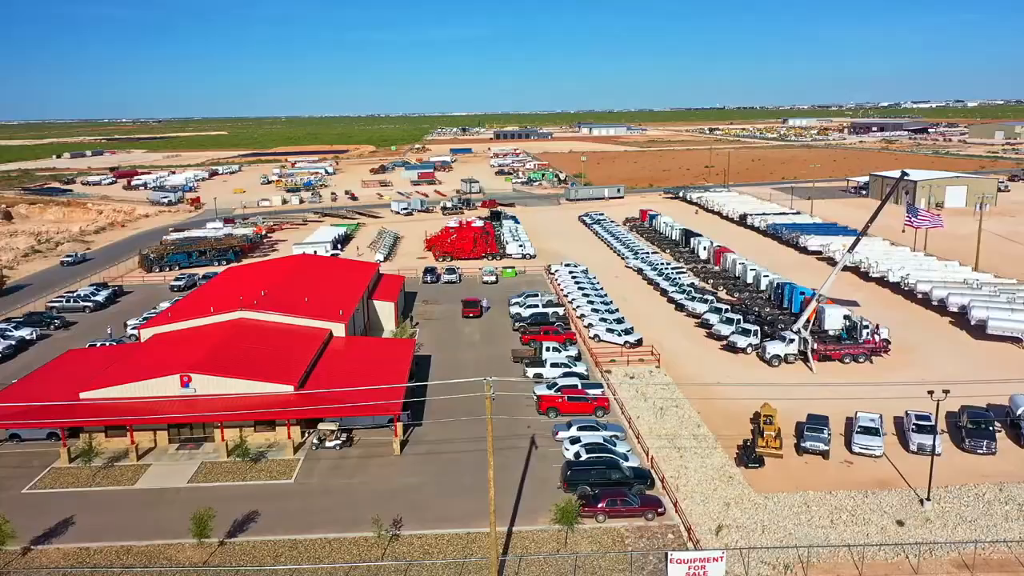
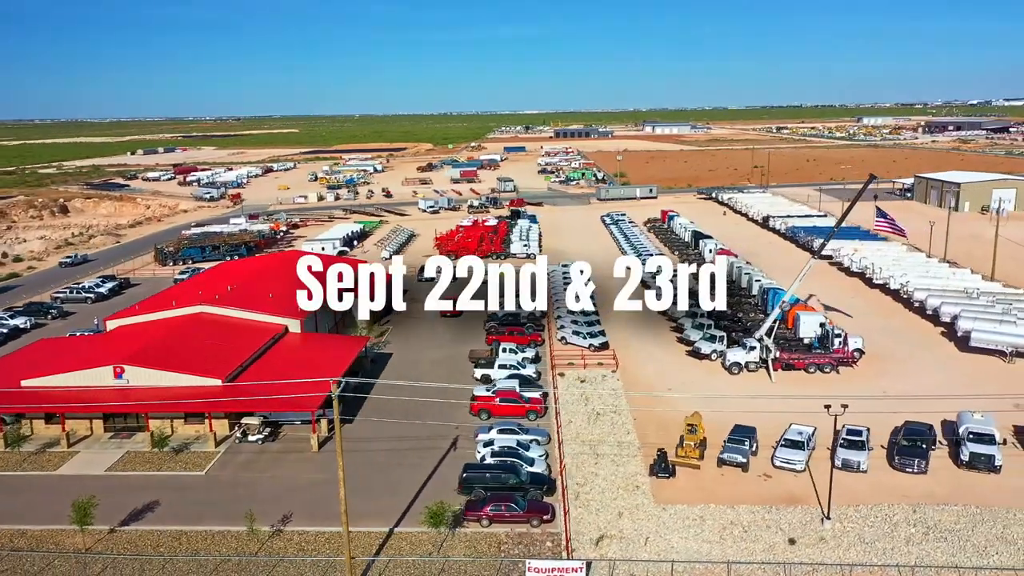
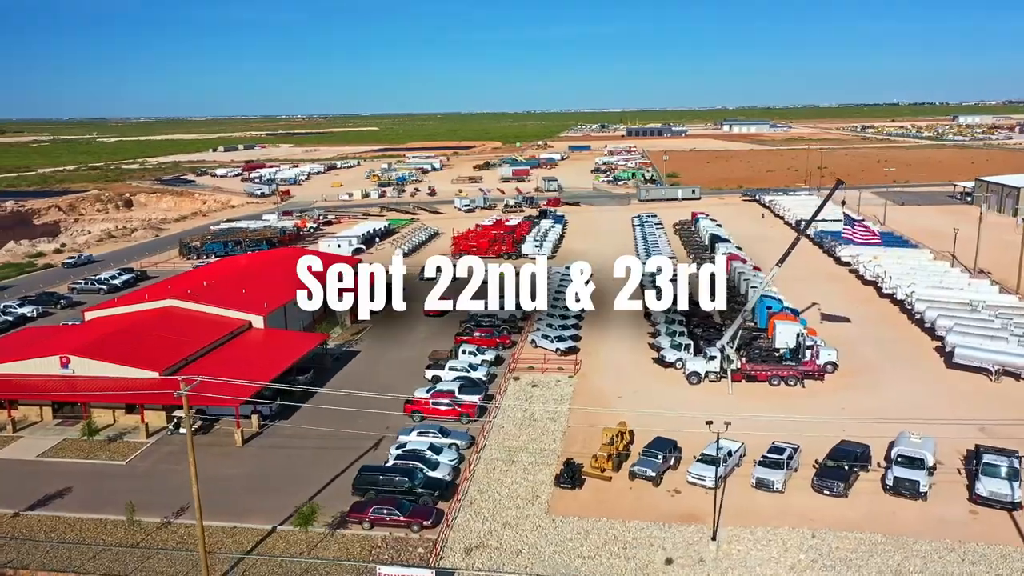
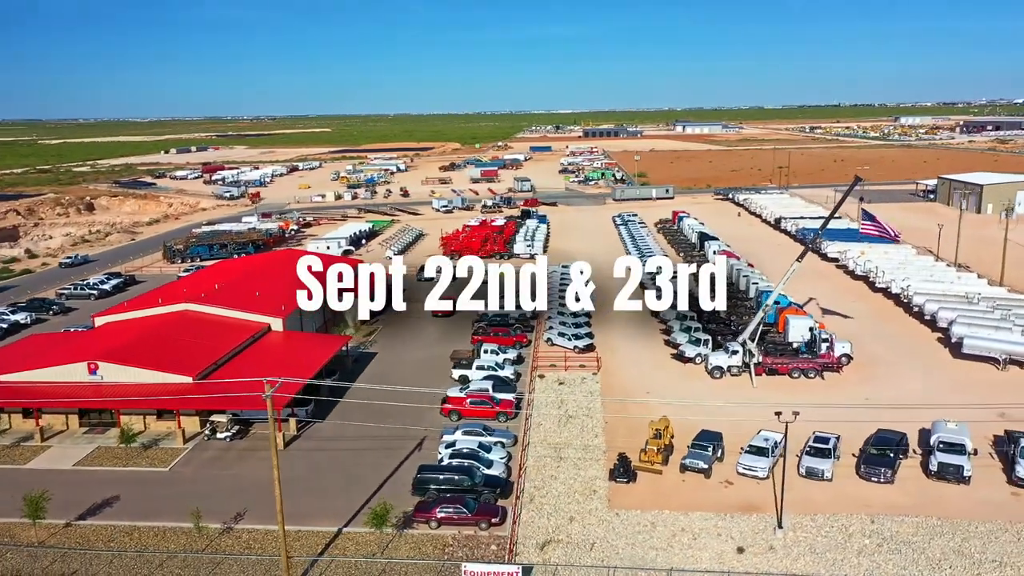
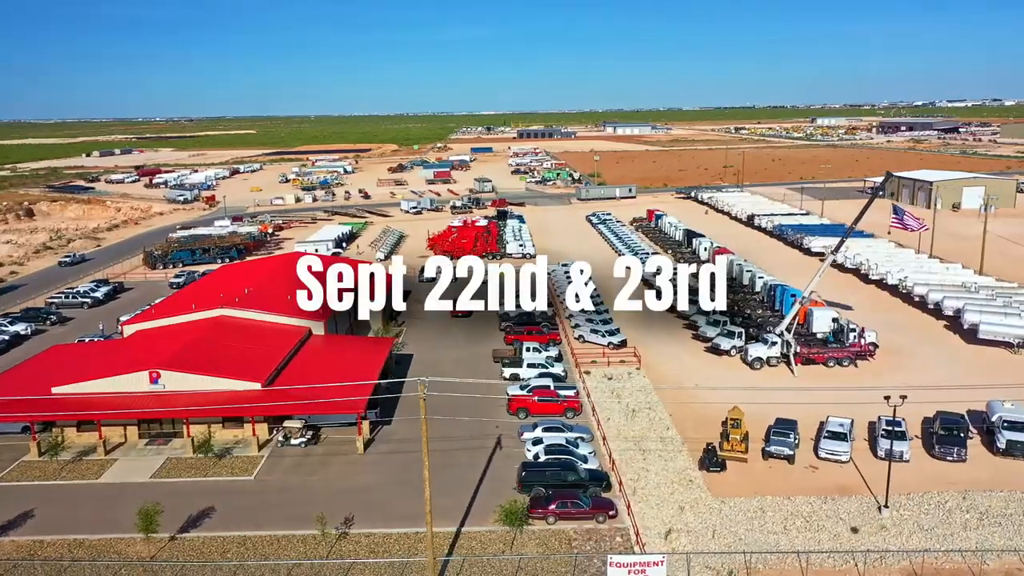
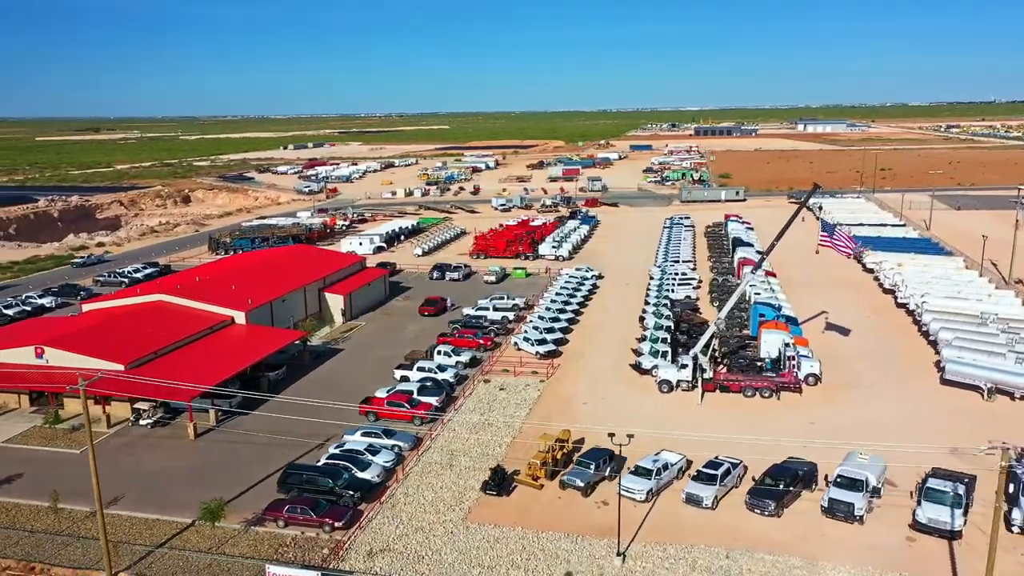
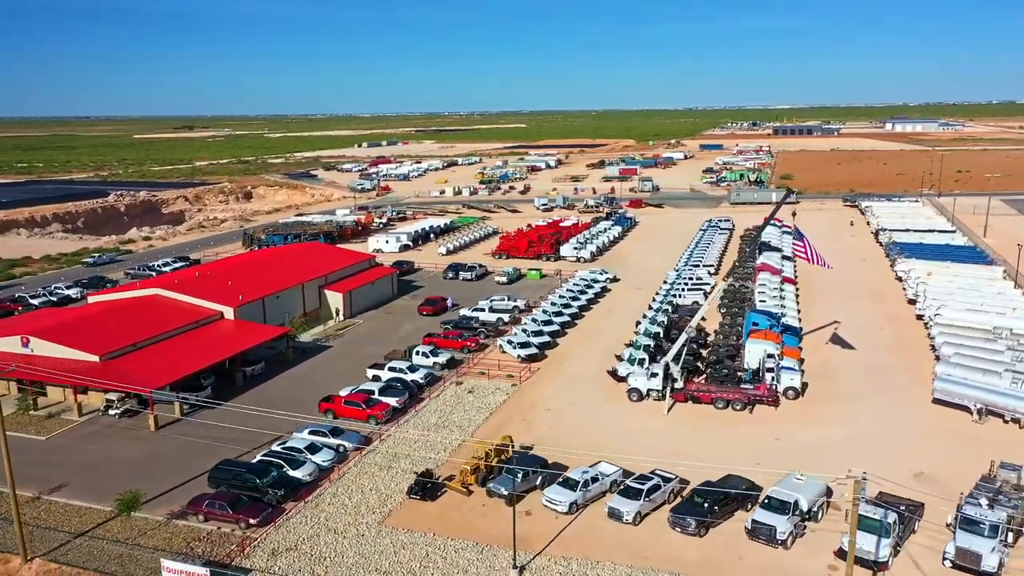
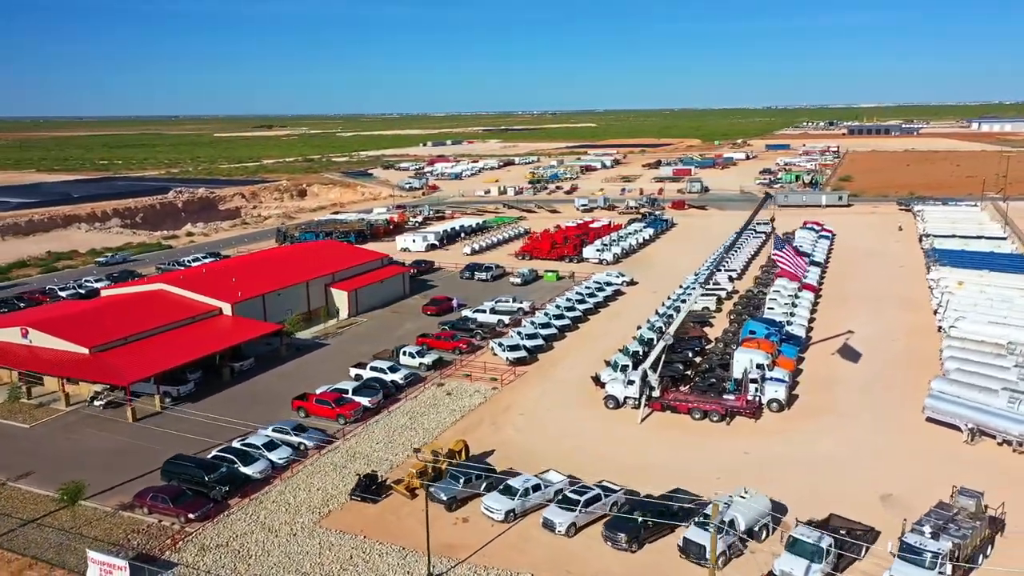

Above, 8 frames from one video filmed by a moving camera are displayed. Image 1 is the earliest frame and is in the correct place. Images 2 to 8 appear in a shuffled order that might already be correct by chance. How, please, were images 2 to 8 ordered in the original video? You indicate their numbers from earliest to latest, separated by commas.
5, 2, 4, 3, 6, 7, 8
